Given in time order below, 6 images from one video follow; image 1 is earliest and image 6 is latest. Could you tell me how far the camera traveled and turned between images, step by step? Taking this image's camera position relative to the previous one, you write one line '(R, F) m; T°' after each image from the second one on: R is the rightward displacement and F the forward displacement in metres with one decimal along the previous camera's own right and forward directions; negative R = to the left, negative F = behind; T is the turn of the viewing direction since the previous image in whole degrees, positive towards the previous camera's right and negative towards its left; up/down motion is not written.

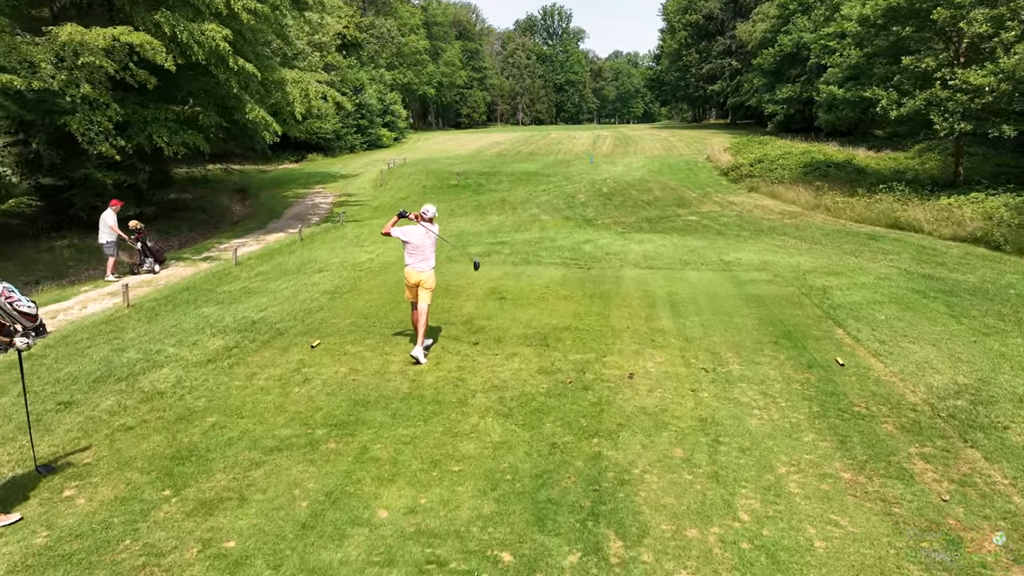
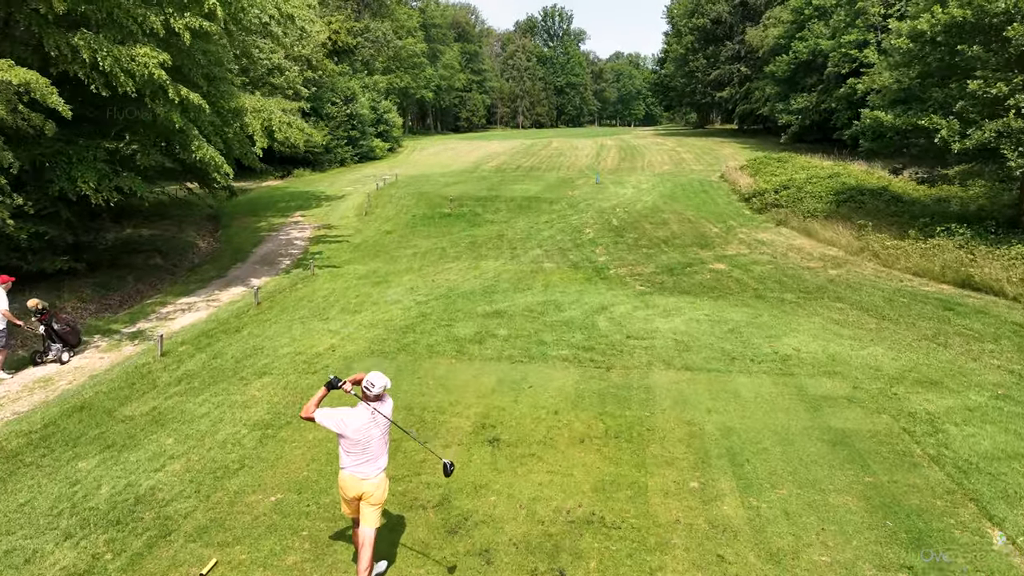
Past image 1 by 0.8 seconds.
(0.0, +1.7) m; 0°
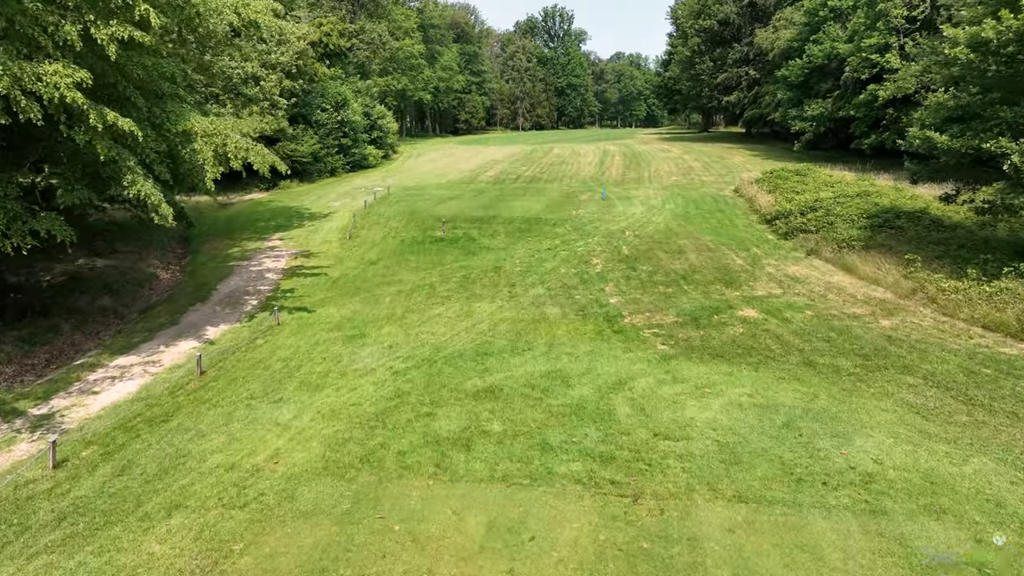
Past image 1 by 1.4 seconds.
(0.0, +1.5) m; 0°
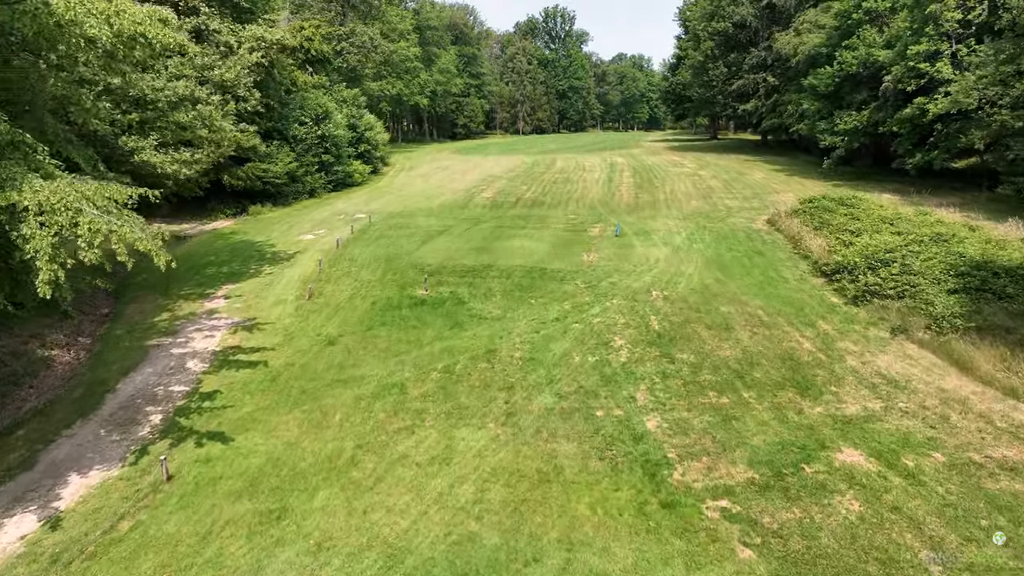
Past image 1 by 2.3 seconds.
(0.0, +2.9) m; 0°
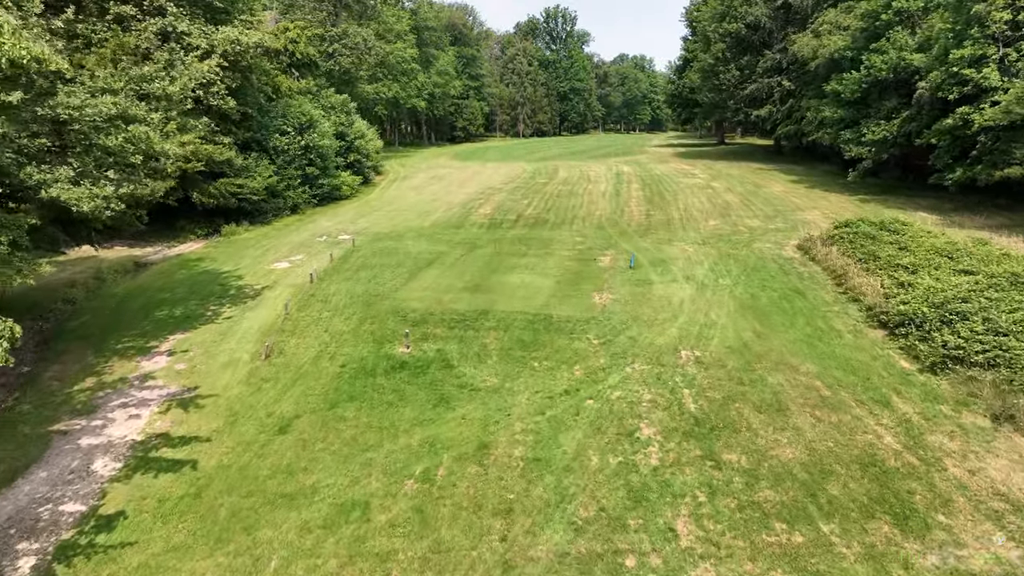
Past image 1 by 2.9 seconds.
(0.0, +2.0) m; 0°
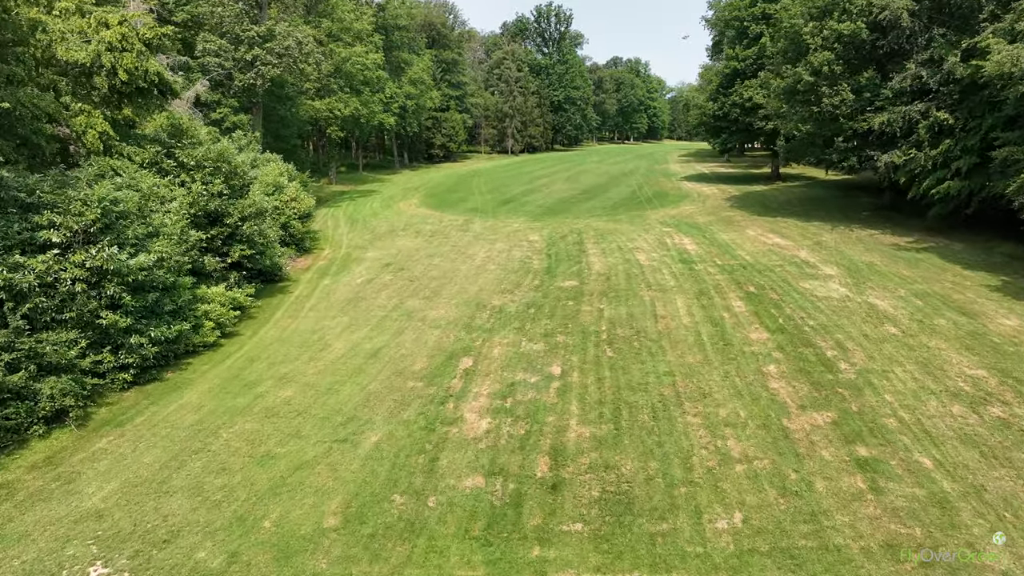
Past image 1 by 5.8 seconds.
(-0.6, +12.8) m; +1°
